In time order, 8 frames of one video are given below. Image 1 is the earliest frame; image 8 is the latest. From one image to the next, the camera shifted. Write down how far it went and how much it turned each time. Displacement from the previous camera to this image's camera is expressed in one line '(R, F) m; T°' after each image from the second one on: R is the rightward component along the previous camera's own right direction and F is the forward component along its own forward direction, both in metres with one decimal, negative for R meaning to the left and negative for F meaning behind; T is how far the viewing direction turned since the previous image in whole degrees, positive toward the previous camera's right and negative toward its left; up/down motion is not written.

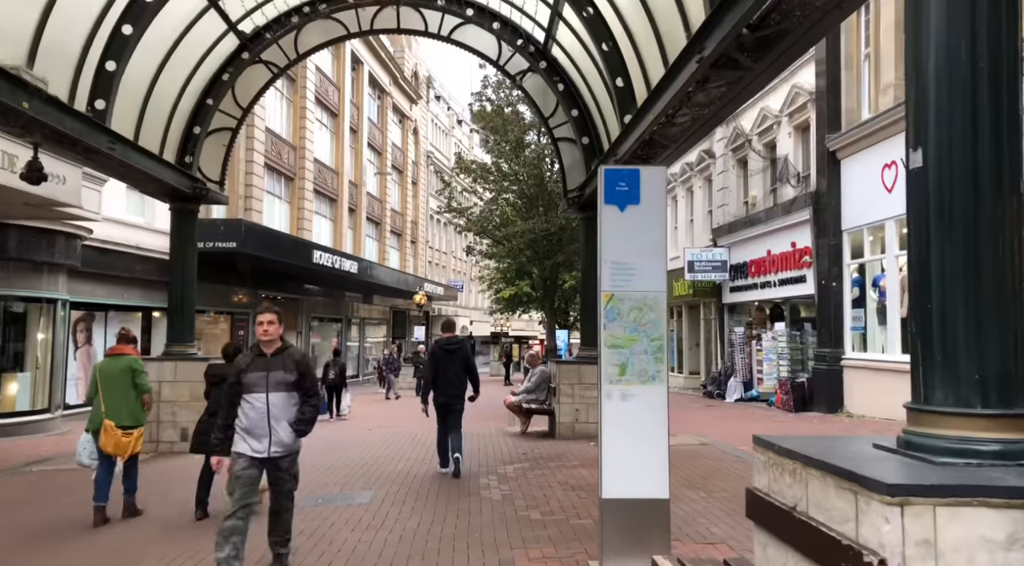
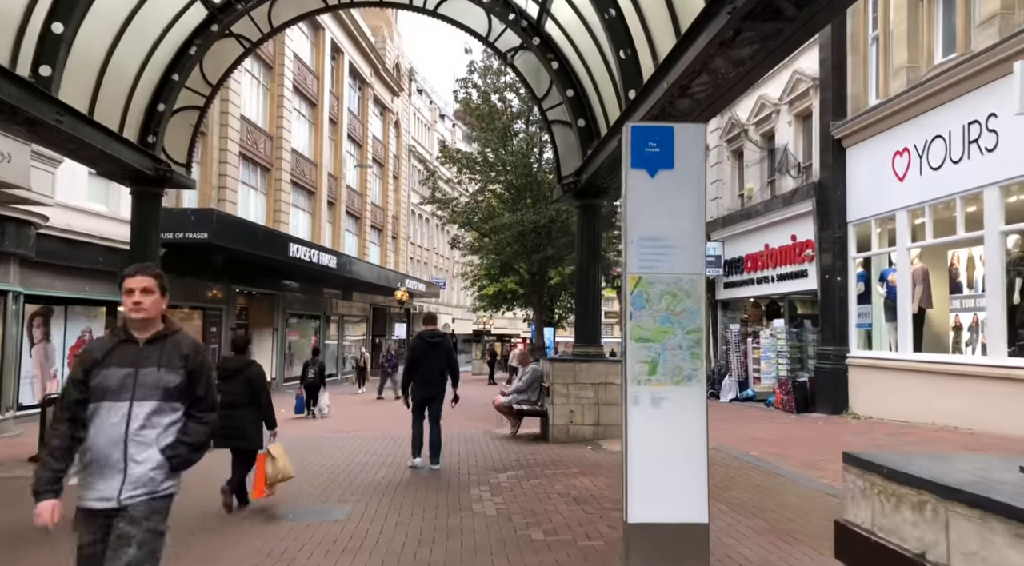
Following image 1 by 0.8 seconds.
(-0.1, +0.9) m; +1°
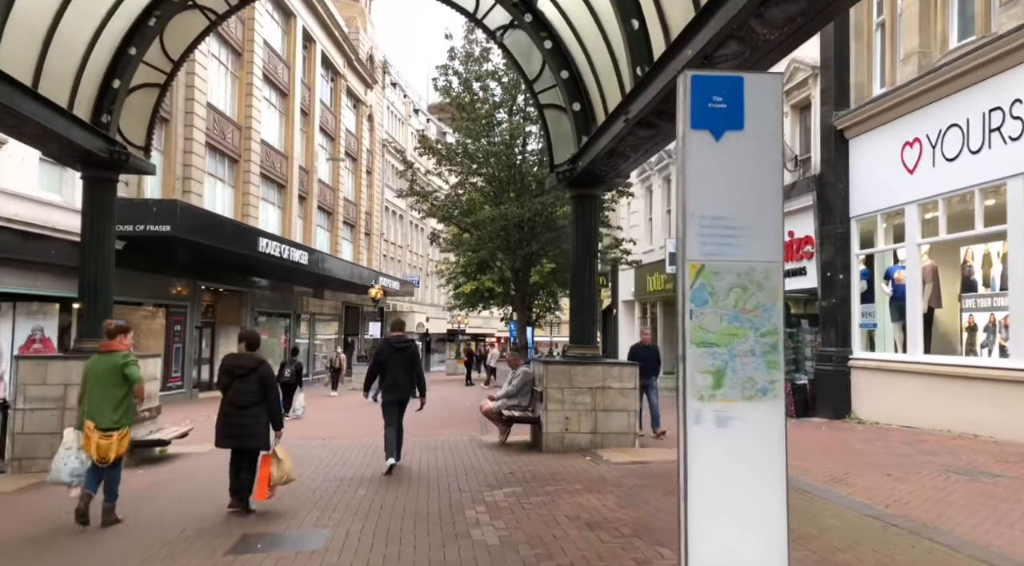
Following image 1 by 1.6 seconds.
(-0.2, +0.9) m; +2°
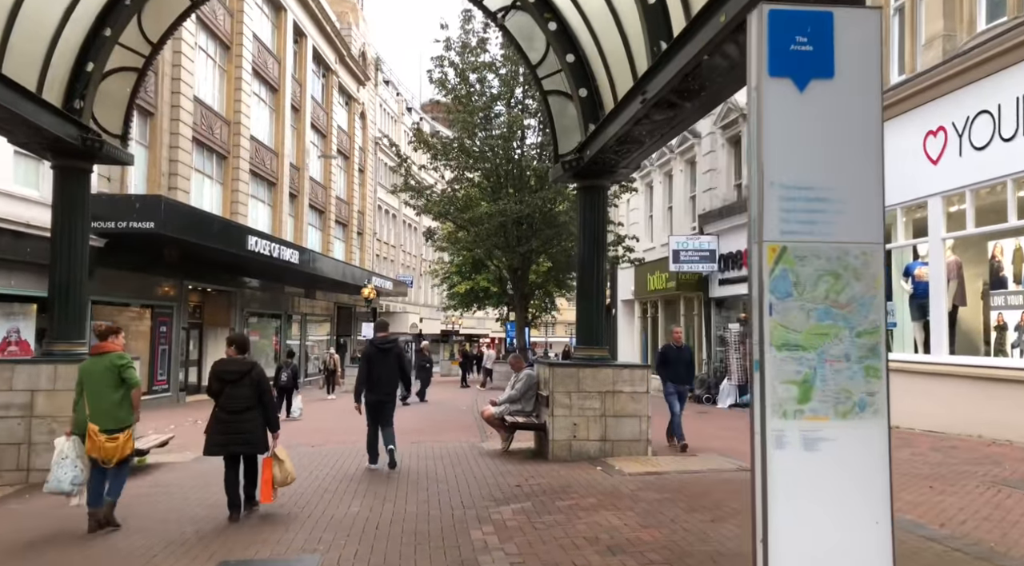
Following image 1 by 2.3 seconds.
(-0.1, +0.7) m; +1°
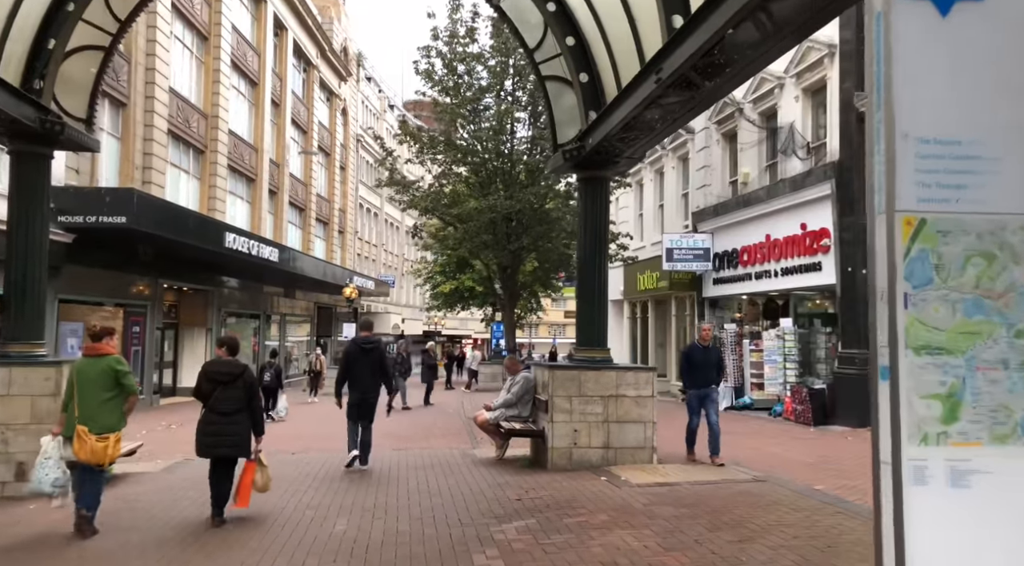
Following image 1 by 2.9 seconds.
(-0.2, +0.7) m; +1°
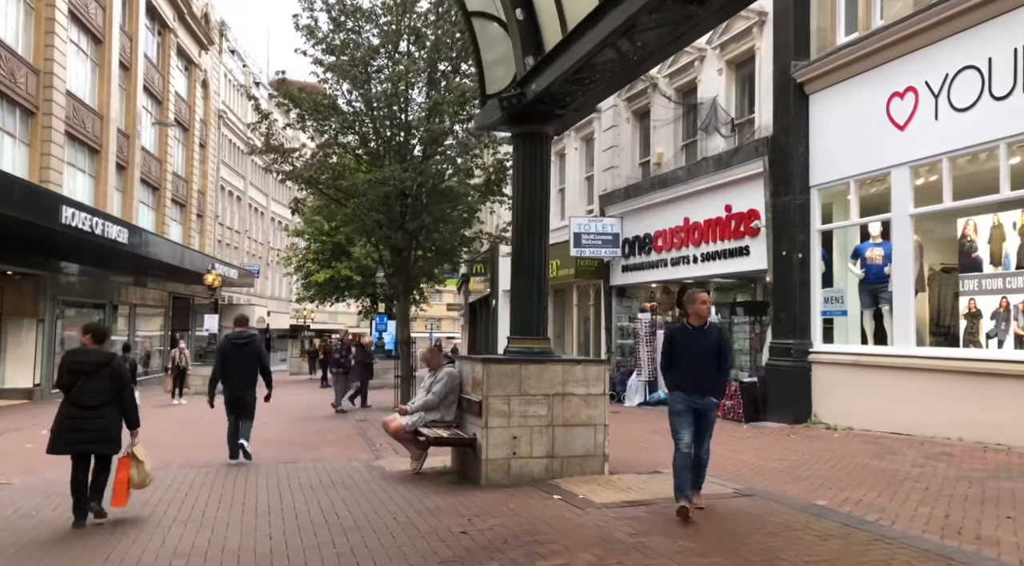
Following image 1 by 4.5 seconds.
(-0.5, +1.7) m; +10°
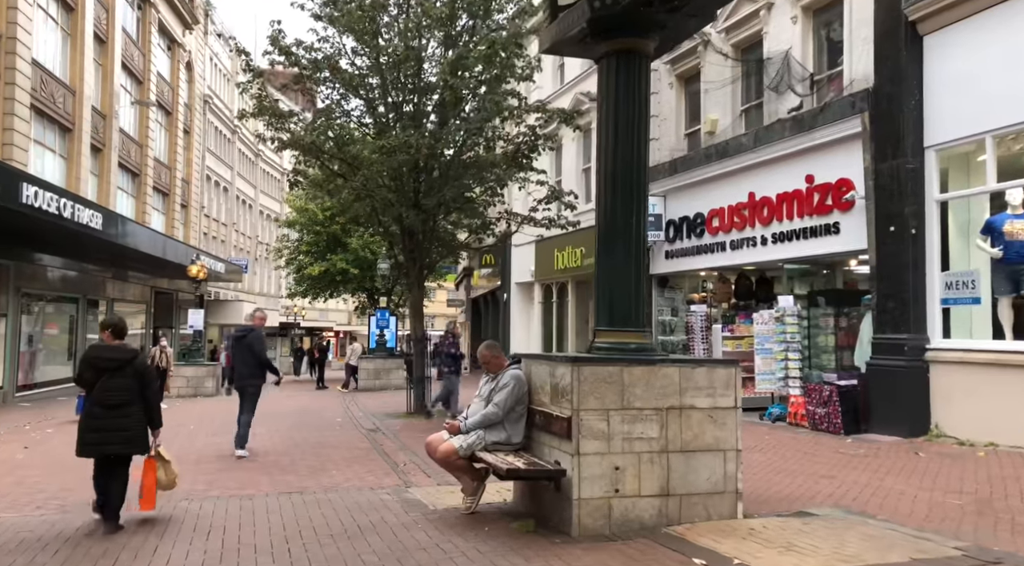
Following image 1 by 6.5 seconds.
(-0.8, +2.2) m; +1°
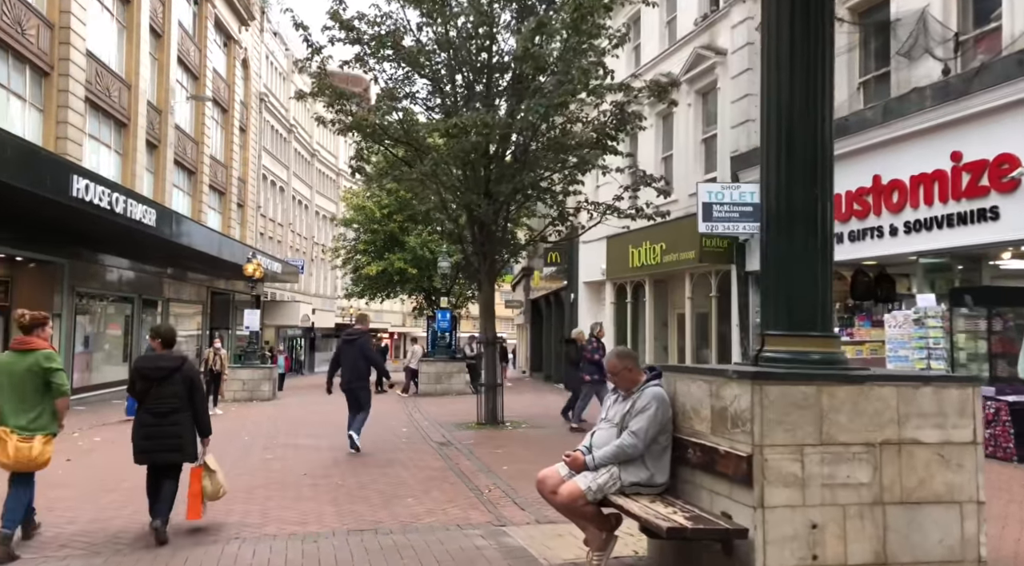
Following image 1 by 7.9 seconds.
(-0.5, +1.4) m; -4°
